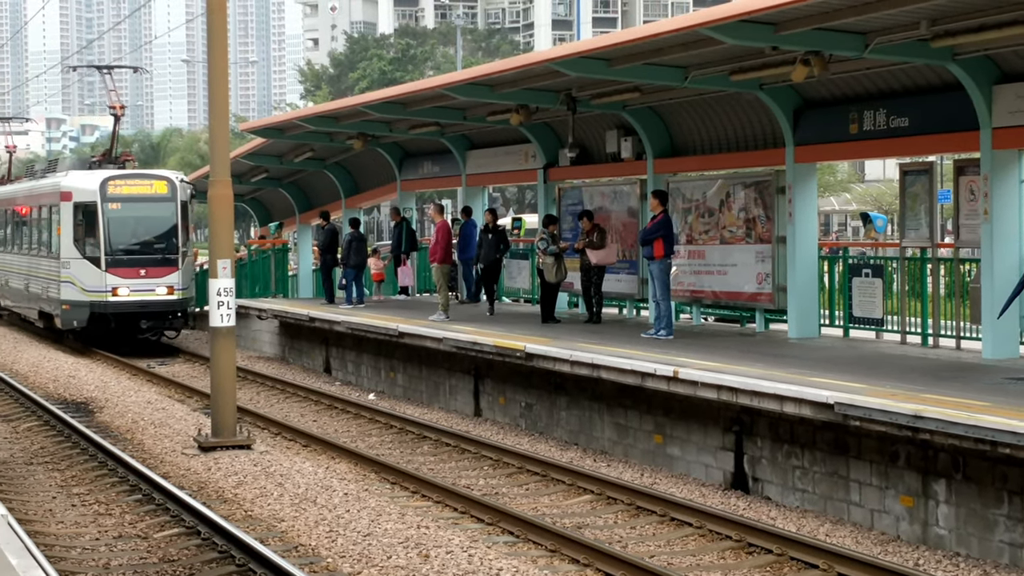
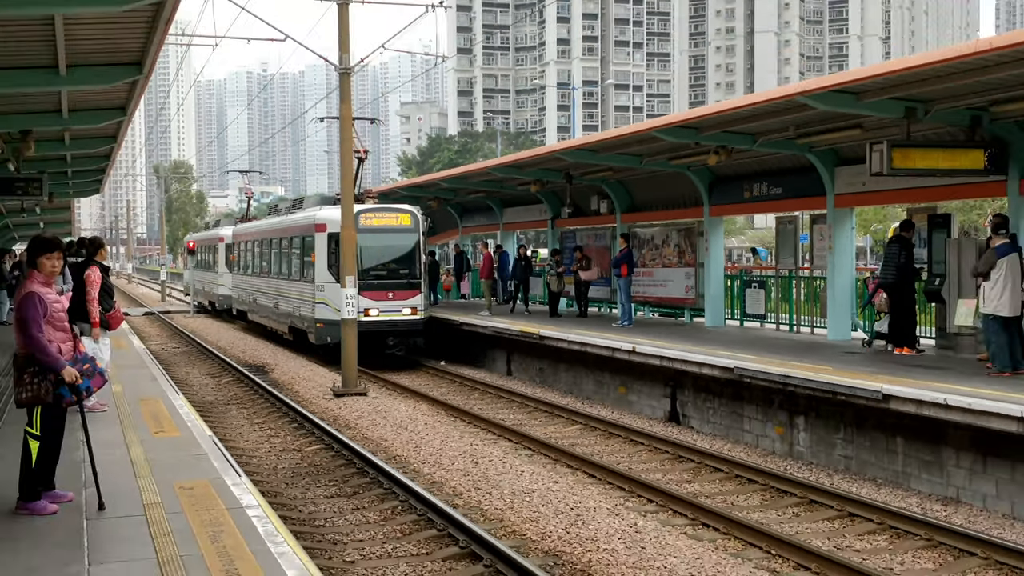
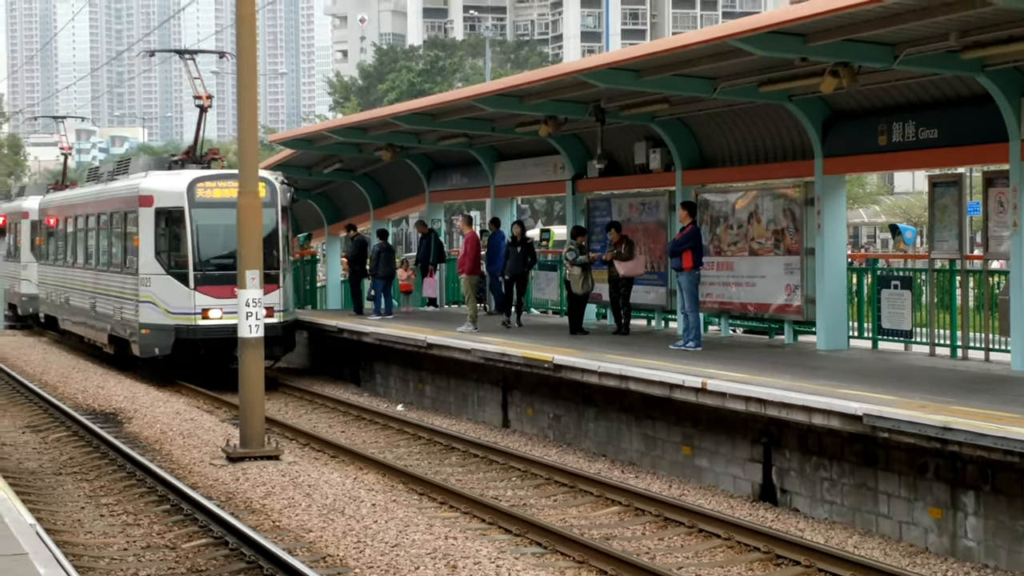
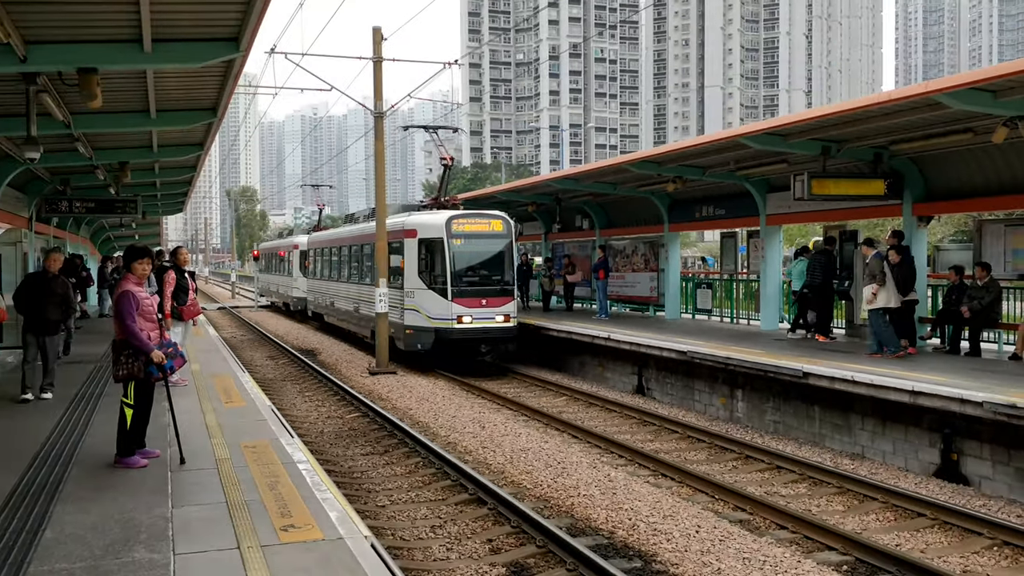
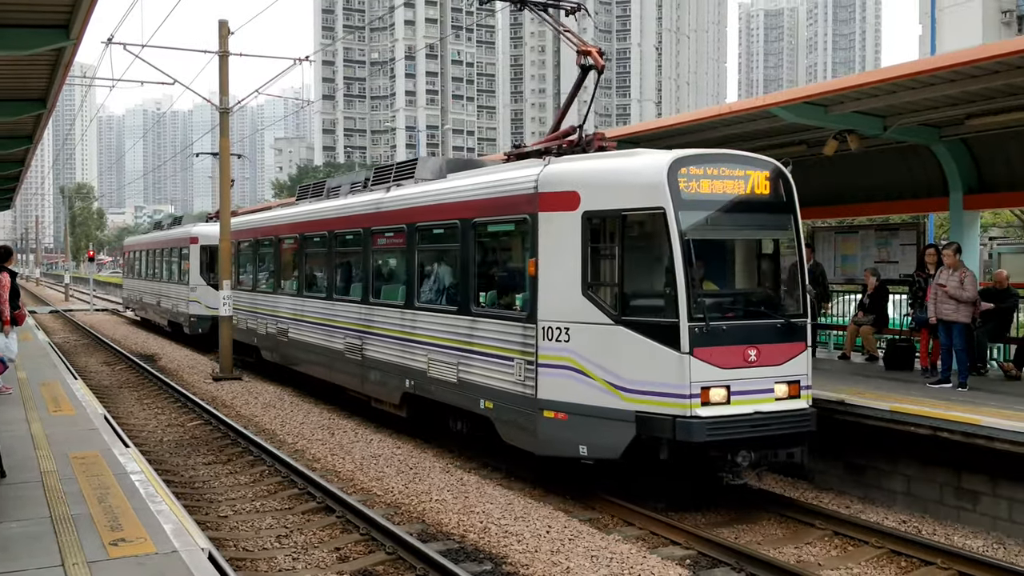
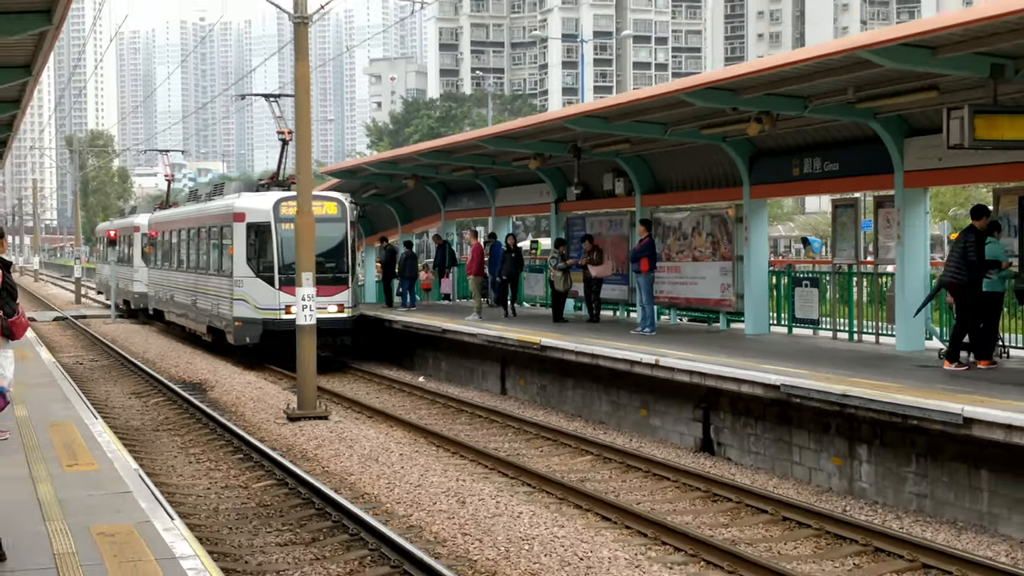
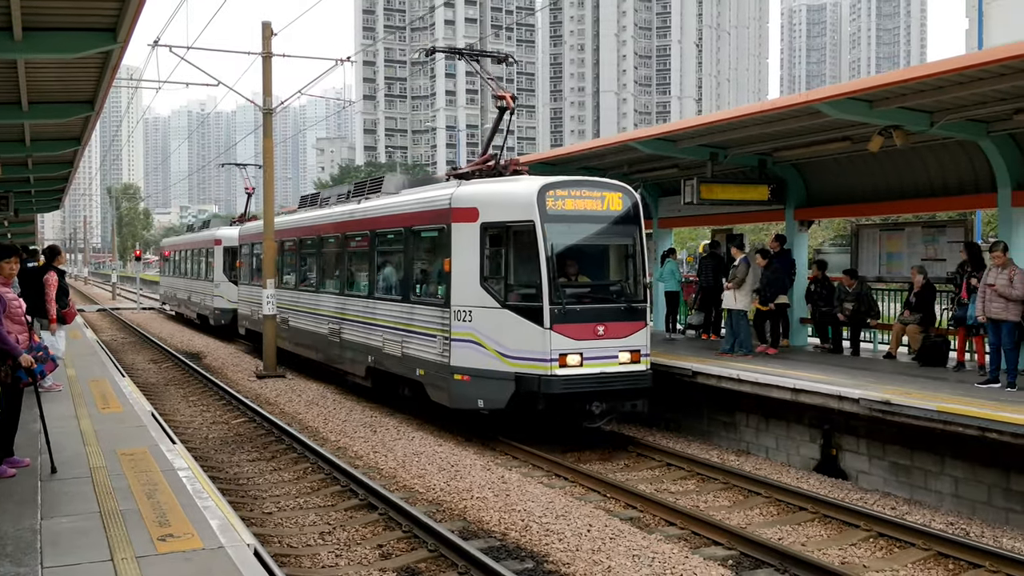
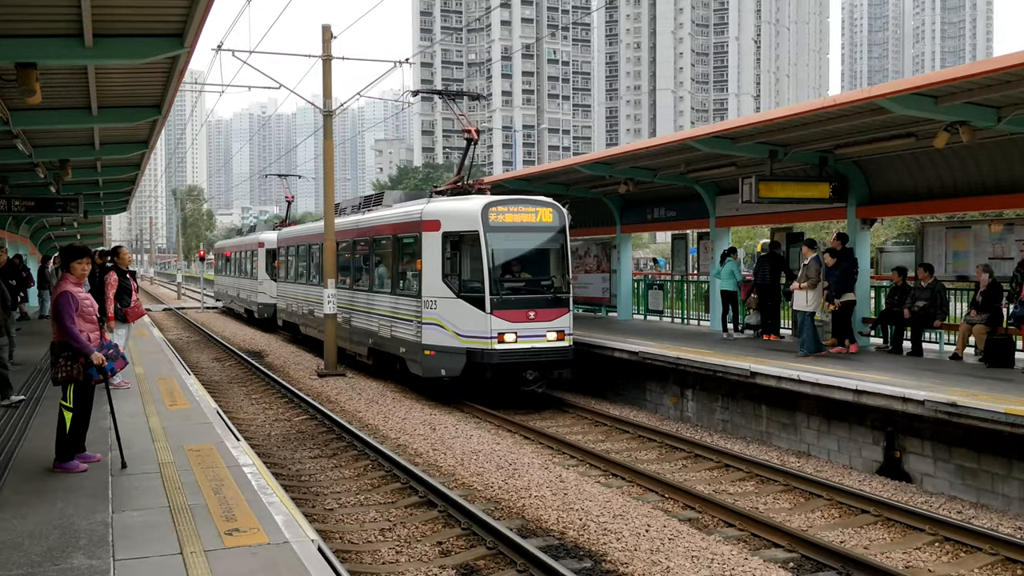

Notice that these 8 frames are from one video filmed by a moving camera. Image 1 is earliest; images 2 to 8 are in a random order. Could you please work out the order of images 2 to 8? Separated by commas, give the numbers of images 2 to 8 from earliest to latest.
3, 6, 2, 4, 8, 7, 5
